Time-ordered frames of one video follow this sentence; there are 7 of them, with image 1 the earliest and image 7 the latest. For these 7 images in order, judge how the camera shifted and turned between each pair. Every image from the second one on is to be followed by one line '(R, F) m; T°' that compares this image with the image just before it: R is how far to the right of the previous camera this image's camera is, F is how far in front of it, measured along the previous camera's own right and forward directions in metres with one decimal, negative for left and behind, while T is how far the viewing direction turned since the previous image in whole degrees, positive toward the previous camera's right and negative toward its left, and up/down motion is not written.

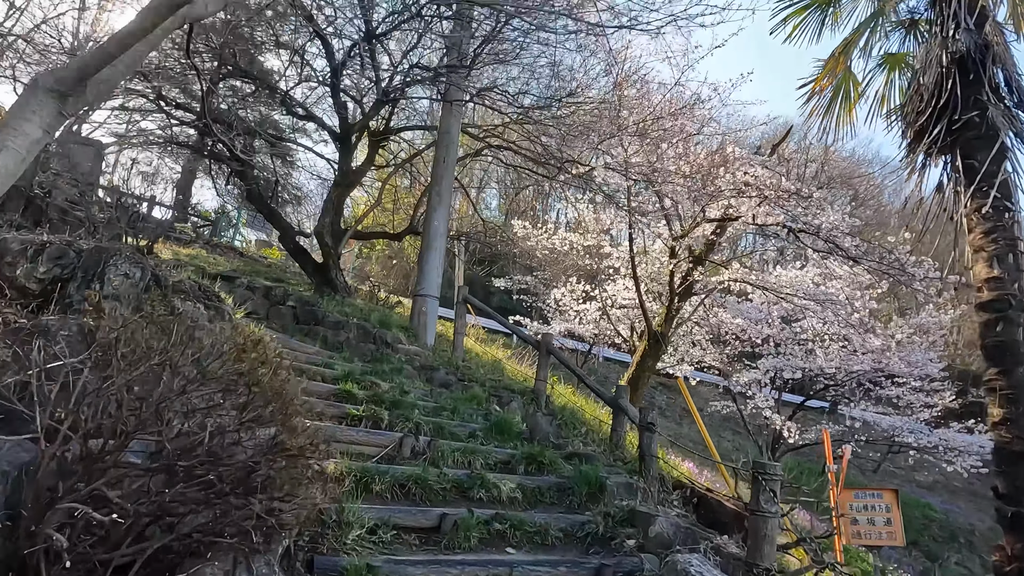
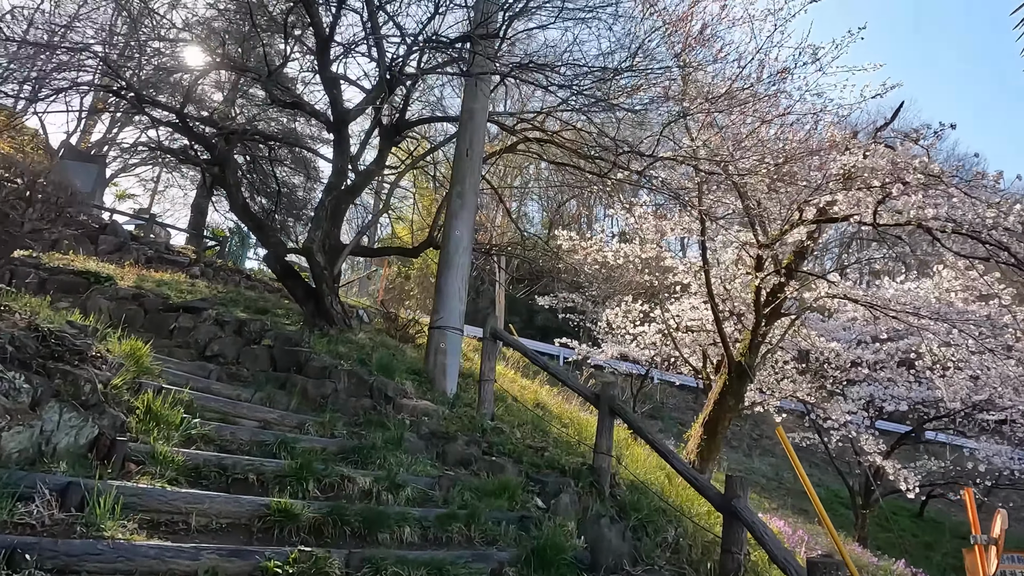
(0.0, +1.8) m; -4°
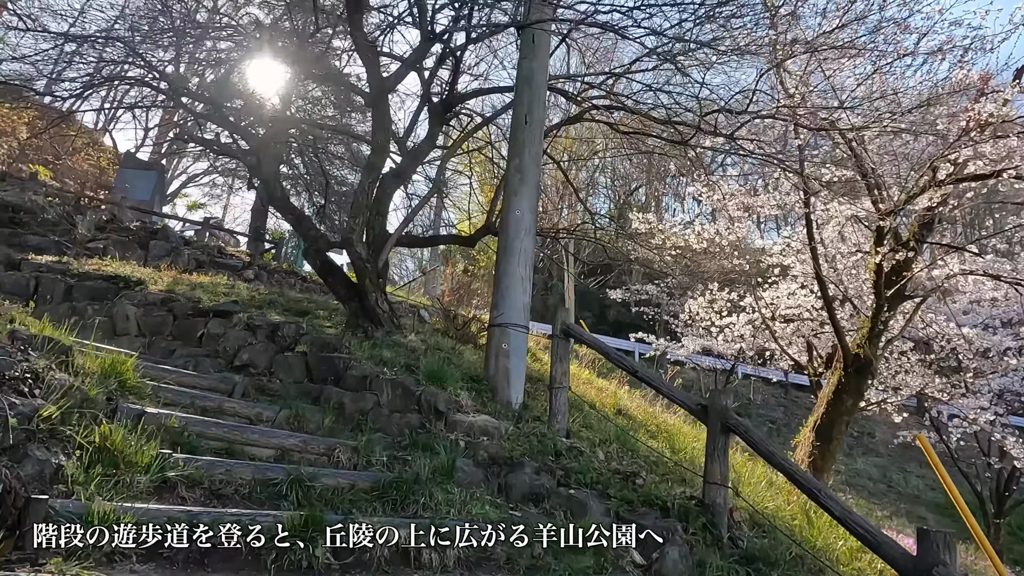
(0.0, +0.9) m; -6°
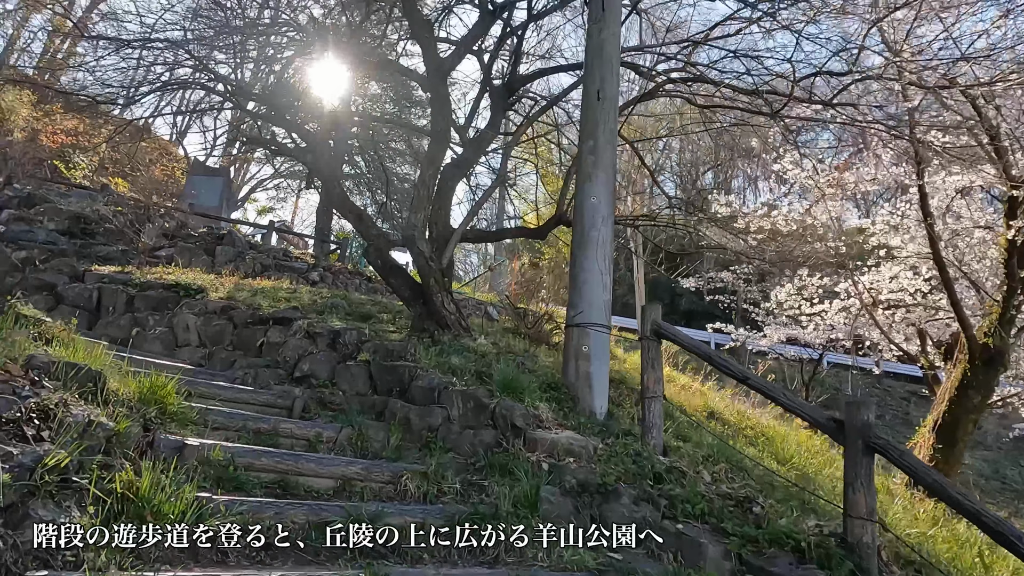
(-0.1, +0.5) m; -6°
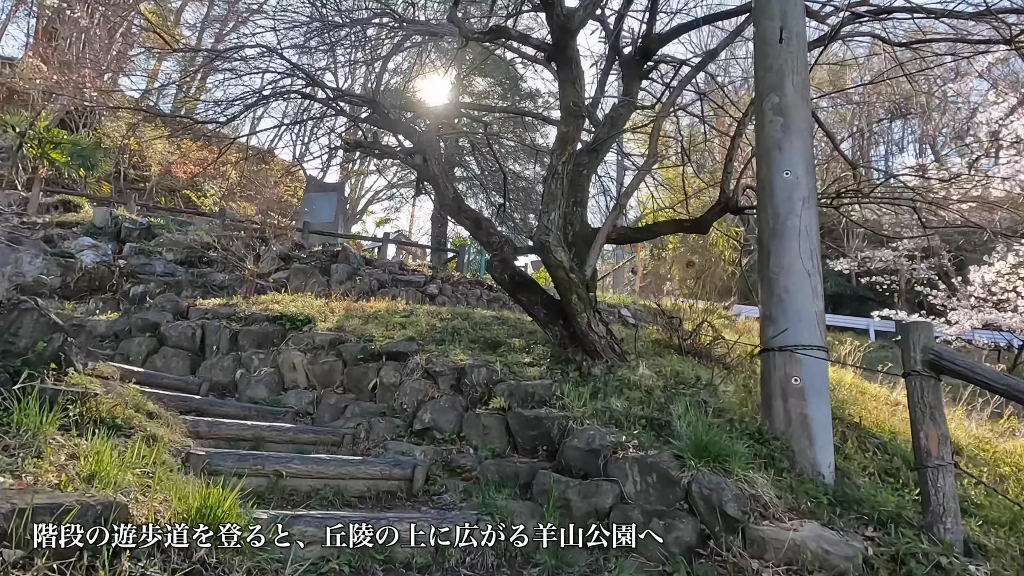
(-0.3, +1.0) m; -10°
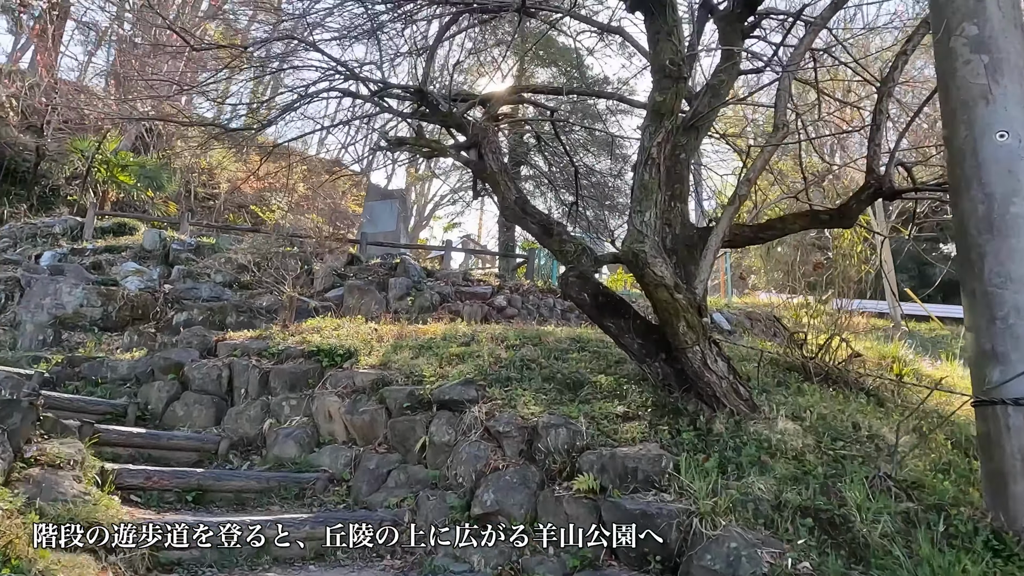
(0.0, +0.9) m; -6°
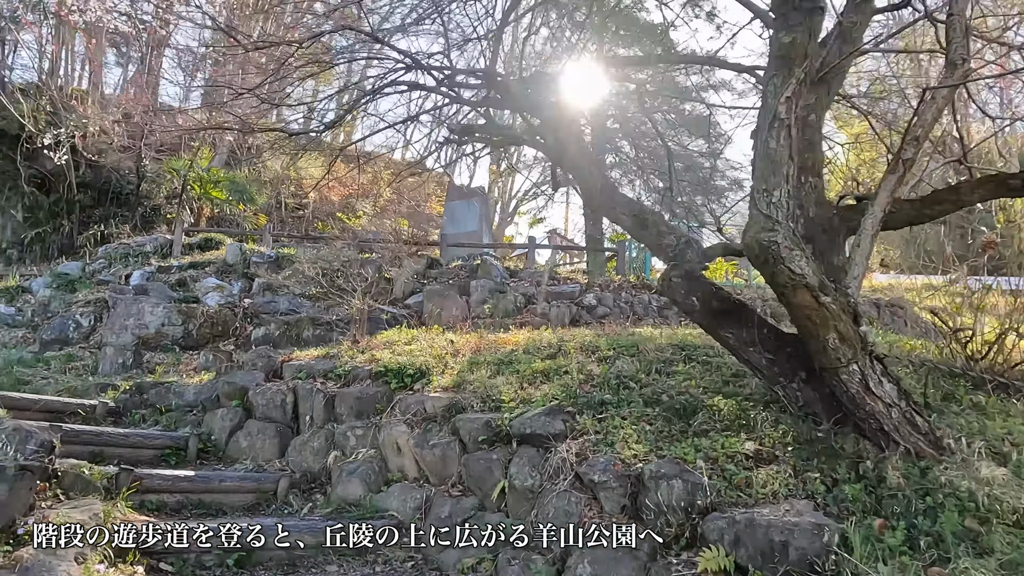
(0.0, +0.6) m; -8°
